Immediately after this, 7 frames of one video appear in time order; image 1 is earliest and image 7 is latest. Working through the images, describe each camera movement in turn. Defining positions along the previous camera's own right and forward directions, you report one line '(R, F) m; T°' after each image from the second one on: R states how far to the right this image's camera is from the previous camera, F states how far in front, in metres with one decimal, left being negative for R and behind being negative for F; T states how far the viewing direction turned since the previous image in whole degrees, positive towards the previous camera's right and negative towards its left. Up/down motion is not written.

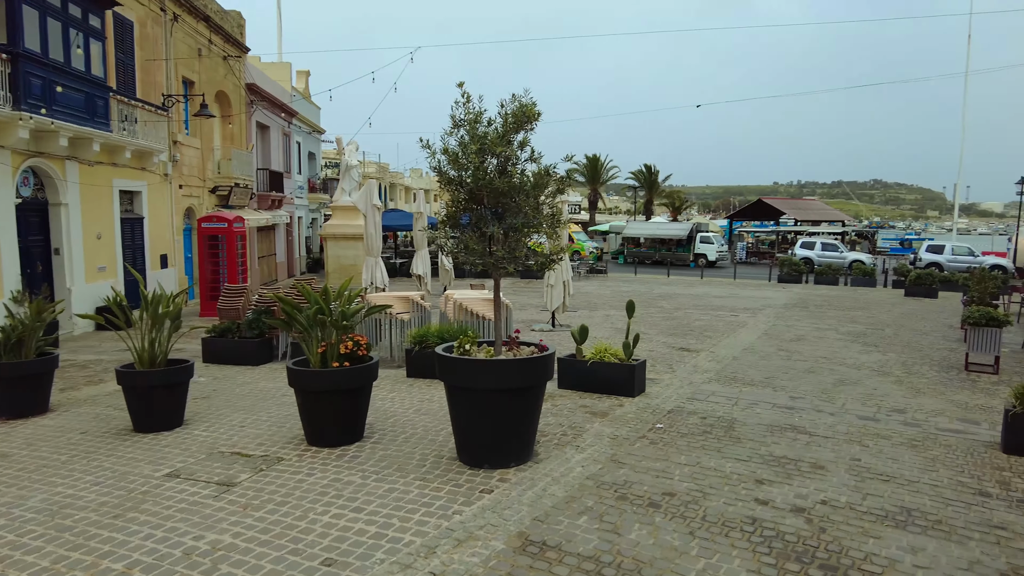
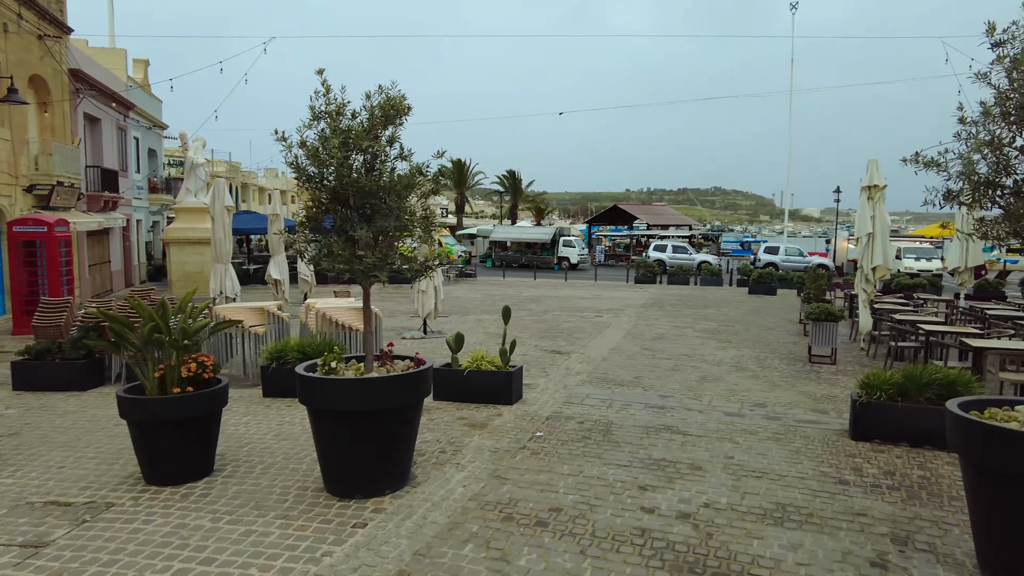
(0.0, +0.3) m; +12°
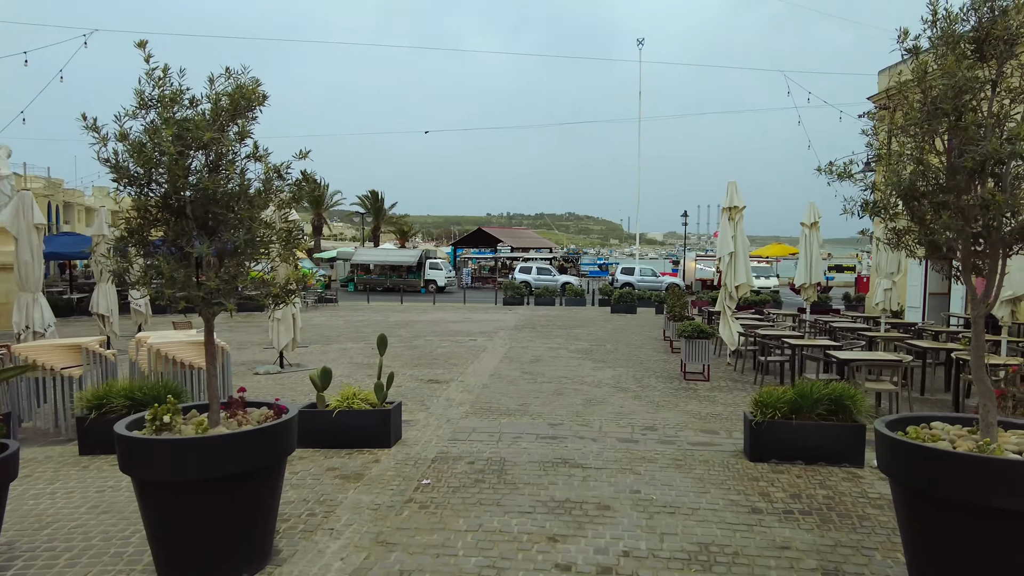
(-0.1, +0.7) m; +12°
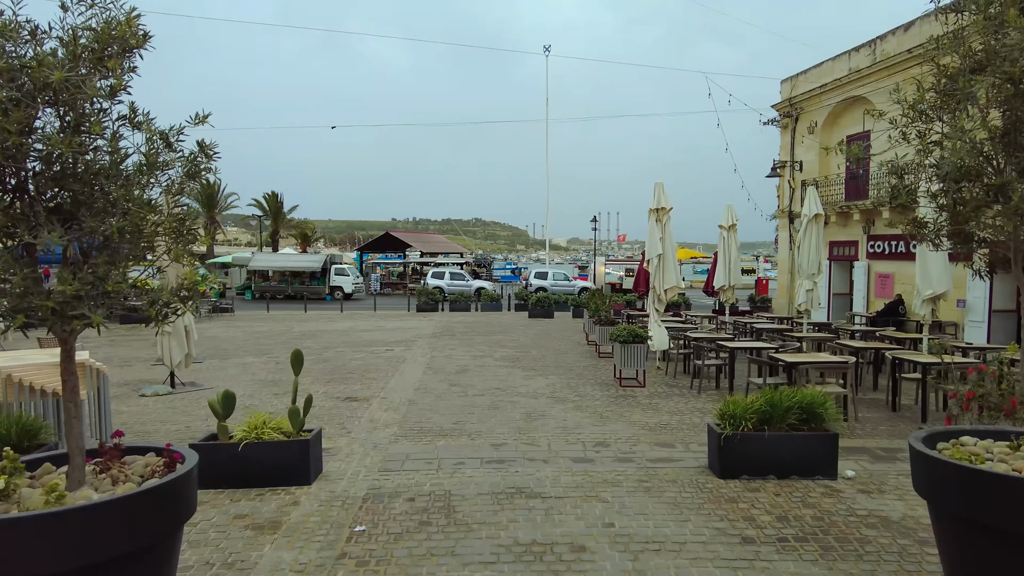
(-0.3, +0.8) m; +8°
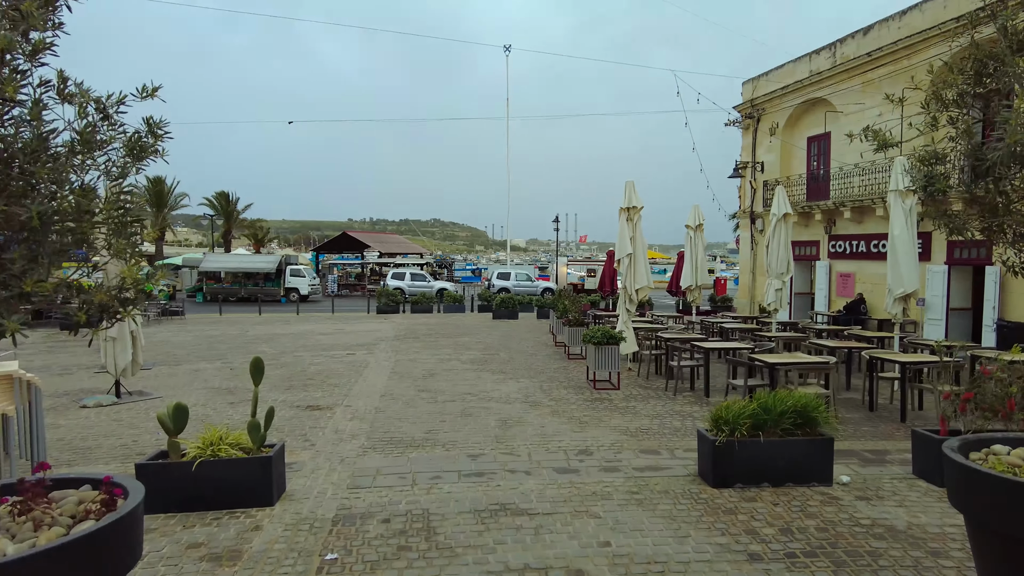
(-0.2, +0.4) m; +4°
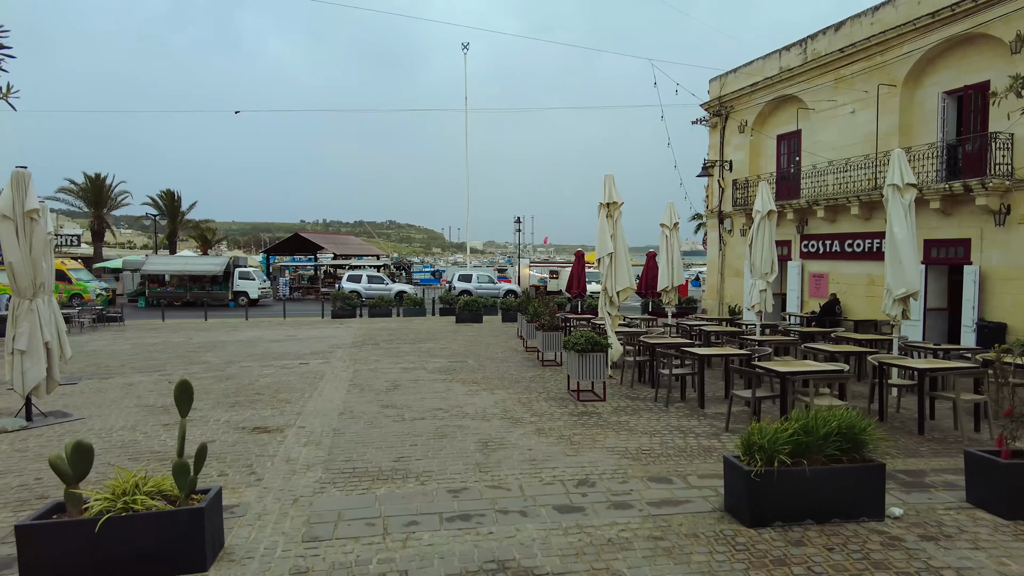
(-0.2, +1.0) m; +4°
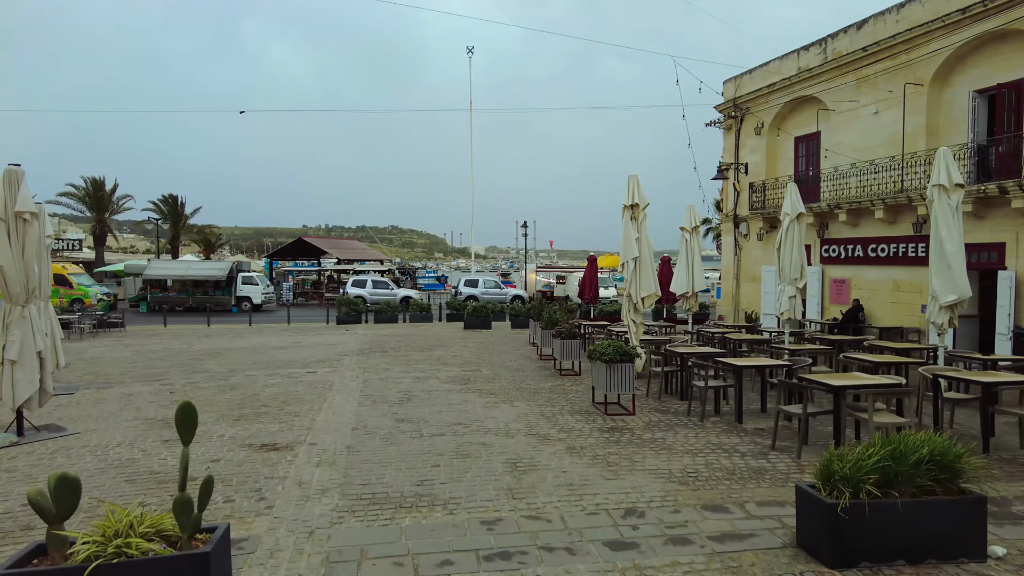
(-0.3, +0.5) m; 0°
